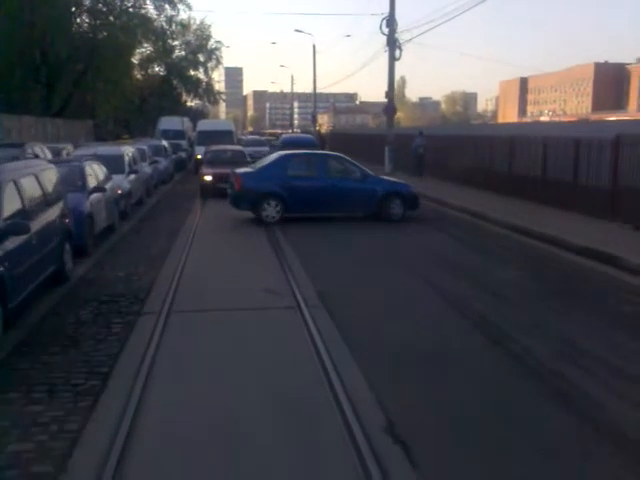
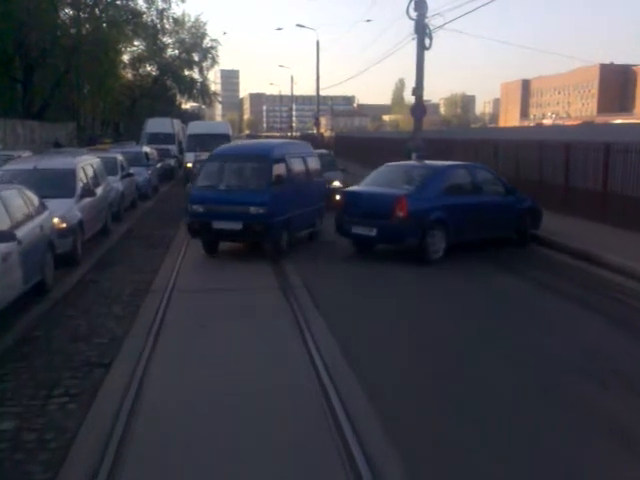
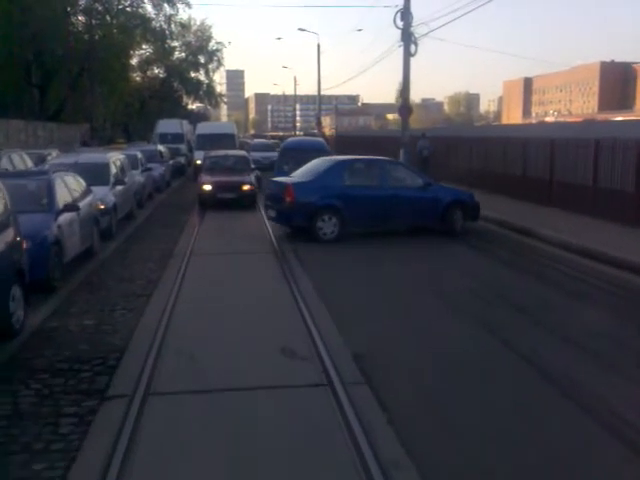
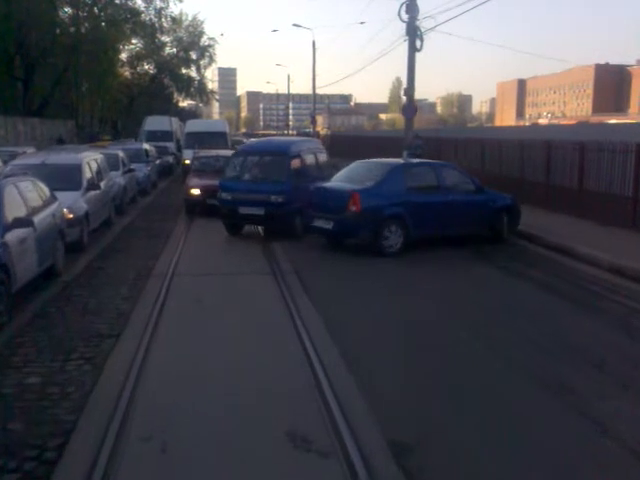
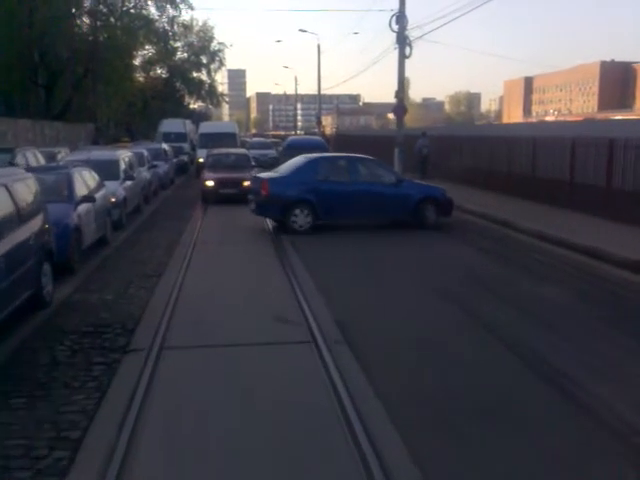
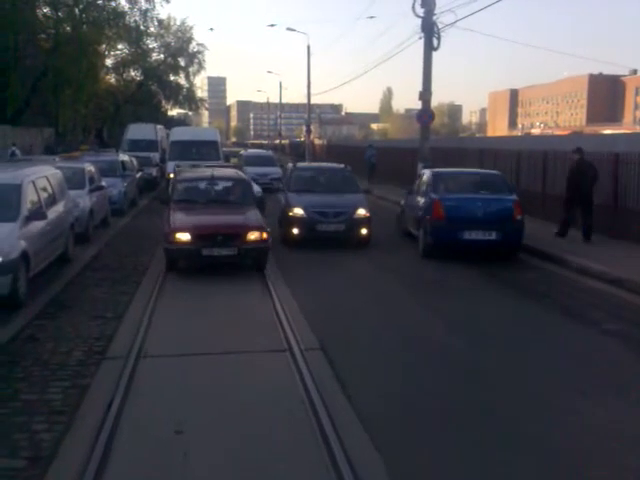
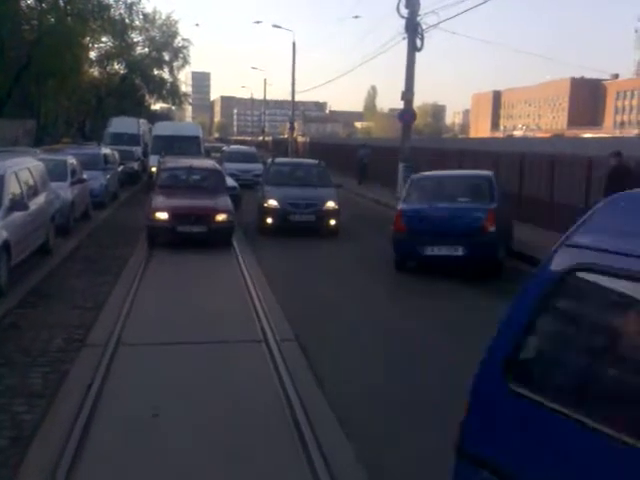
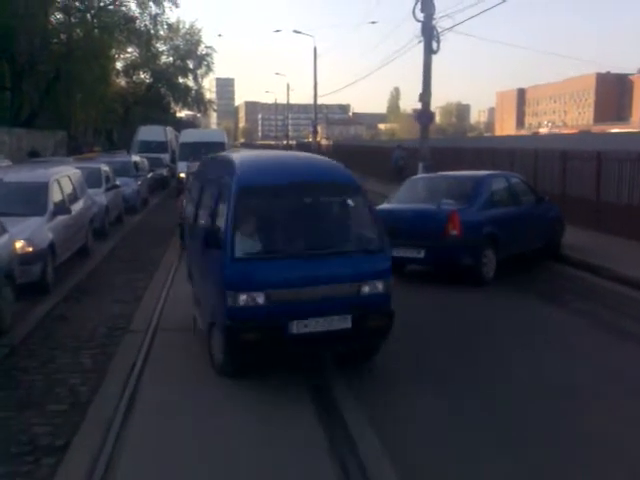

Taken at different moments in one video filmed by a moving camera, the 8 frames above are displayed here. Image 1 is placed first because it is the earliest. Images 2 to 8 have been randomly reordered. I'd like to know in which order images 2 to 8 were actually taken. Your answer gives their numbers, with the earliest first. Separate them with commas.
5, 3, 4, 2, 8, 7, 6
